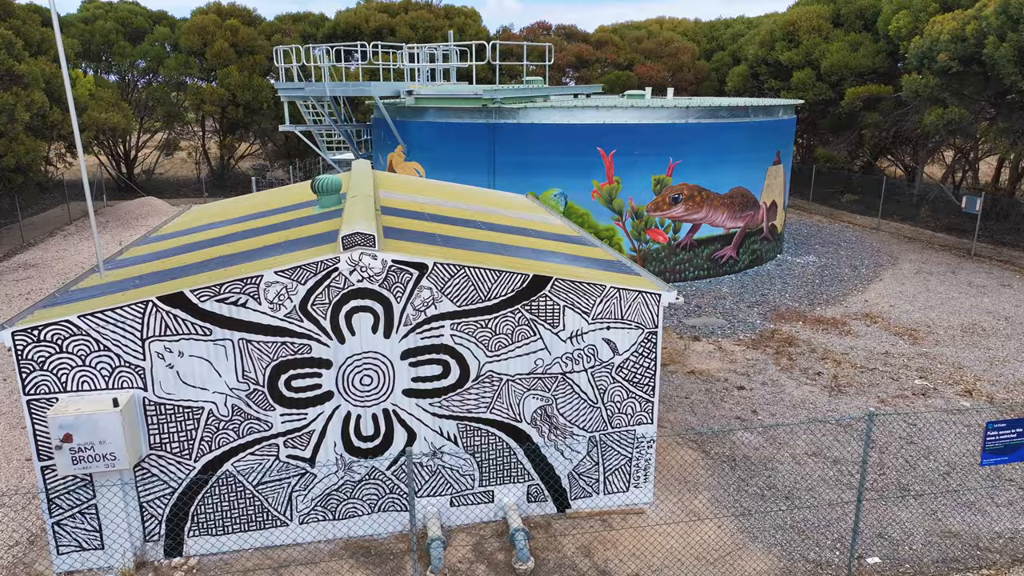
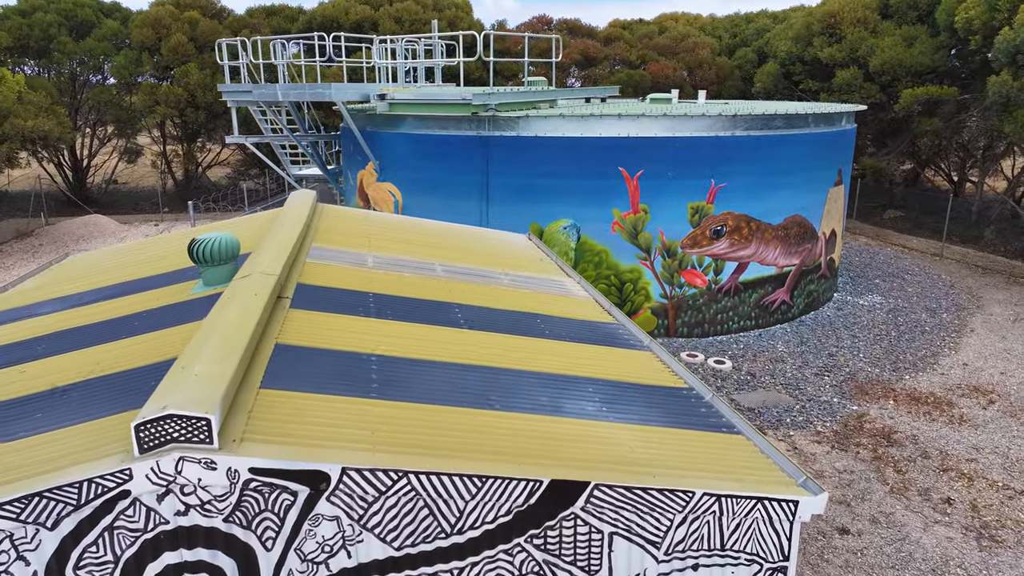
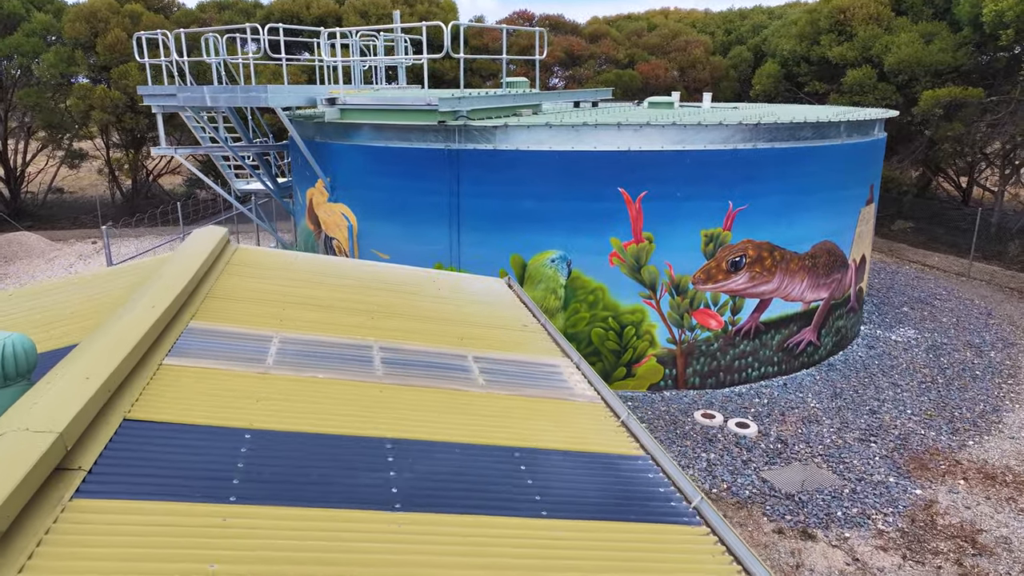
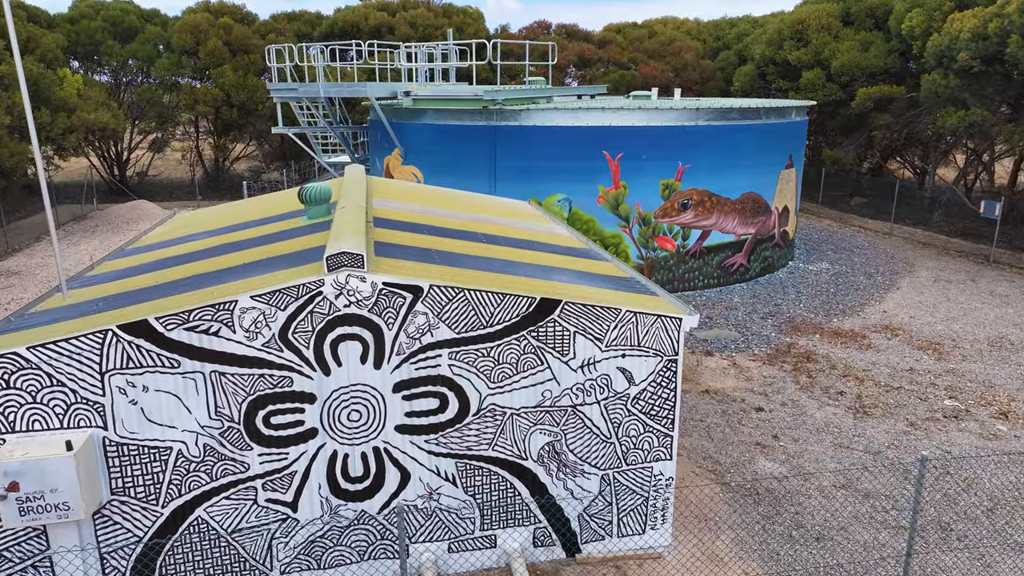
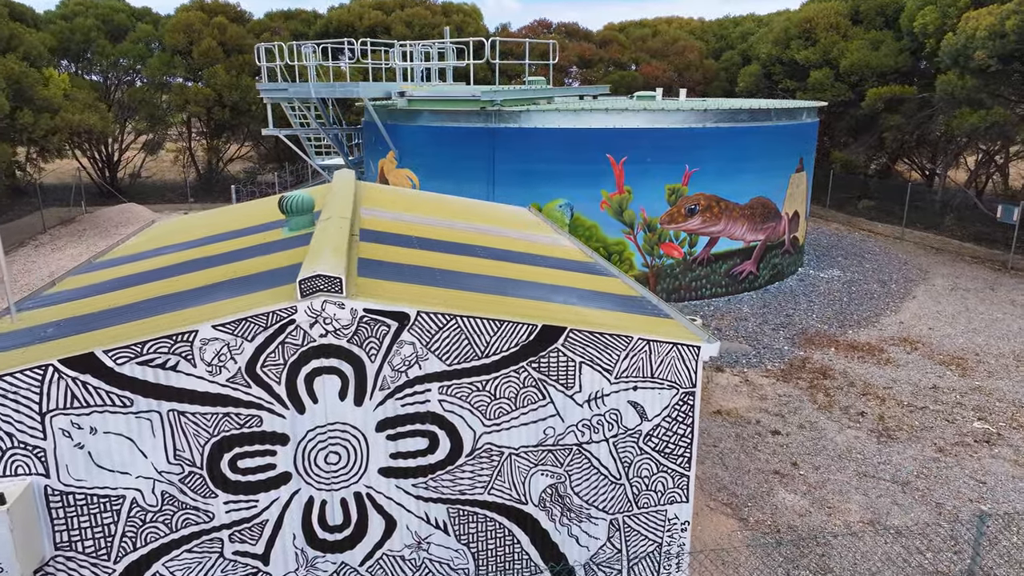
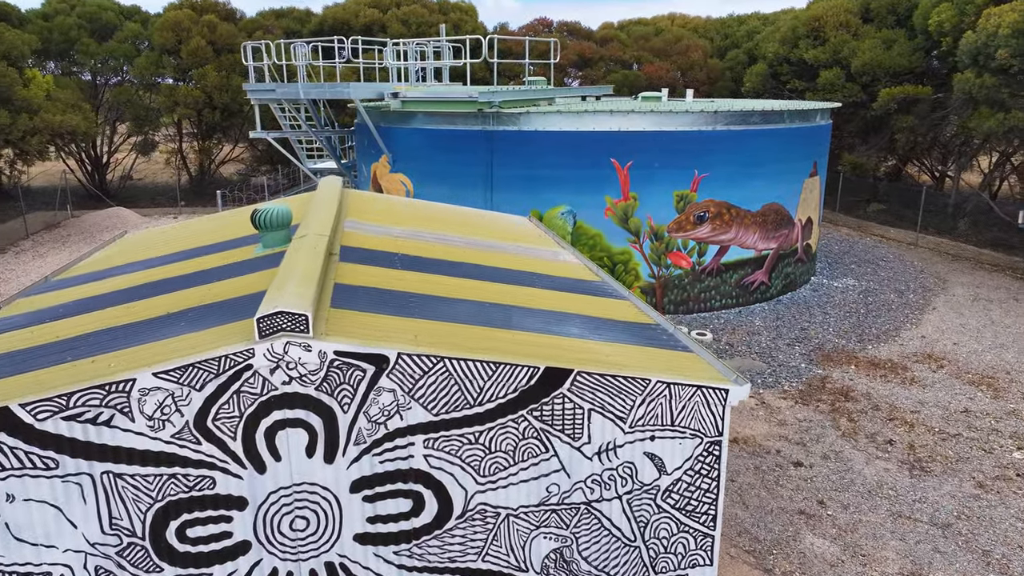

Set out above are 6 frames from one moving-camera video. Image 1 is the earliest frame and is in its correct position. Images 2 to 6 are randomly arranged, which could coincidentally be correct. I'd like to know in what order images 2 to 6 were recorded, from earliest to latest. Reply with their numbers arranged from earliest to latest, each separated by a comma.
4, 5, 6, 2, 3
